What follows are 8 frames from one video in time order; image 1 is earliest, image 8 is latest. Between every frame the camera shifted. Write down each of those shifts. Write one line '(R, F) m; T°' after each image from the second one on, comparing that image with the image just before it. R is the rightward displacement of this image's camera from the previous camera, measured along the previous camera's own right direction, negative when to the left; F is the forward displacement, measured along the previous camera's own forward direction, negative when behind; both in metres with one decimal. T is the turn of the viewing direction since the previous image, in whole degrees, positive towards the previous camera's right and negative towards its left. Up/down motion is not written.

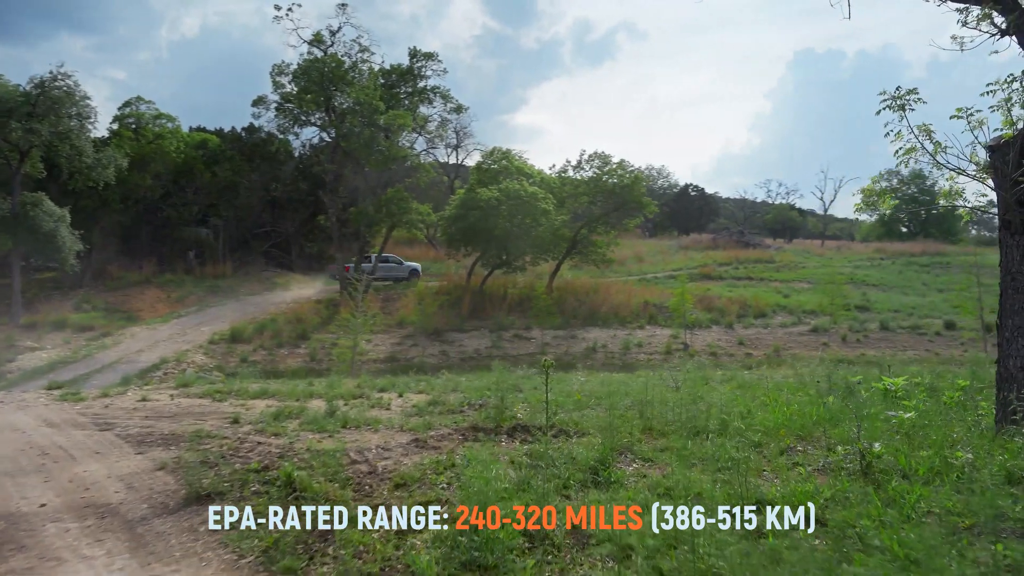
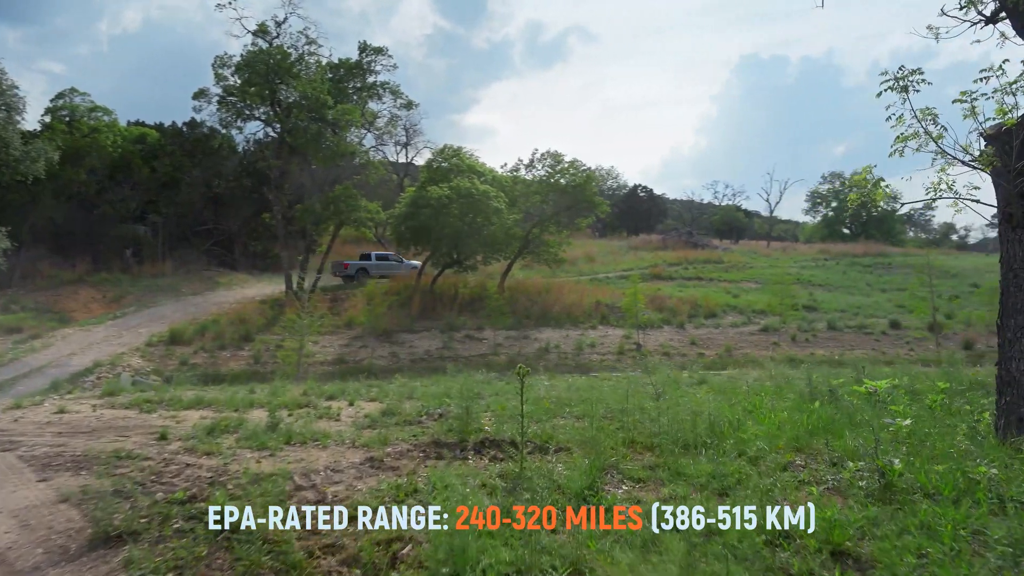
(0.0, +0.2) m; +4°
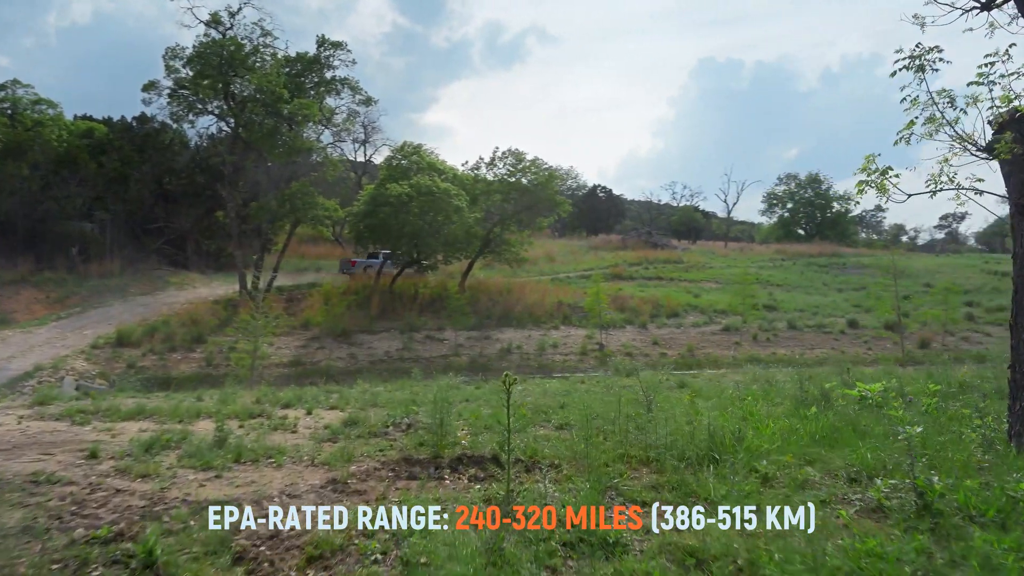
(0.0, +0.2) m; +3°
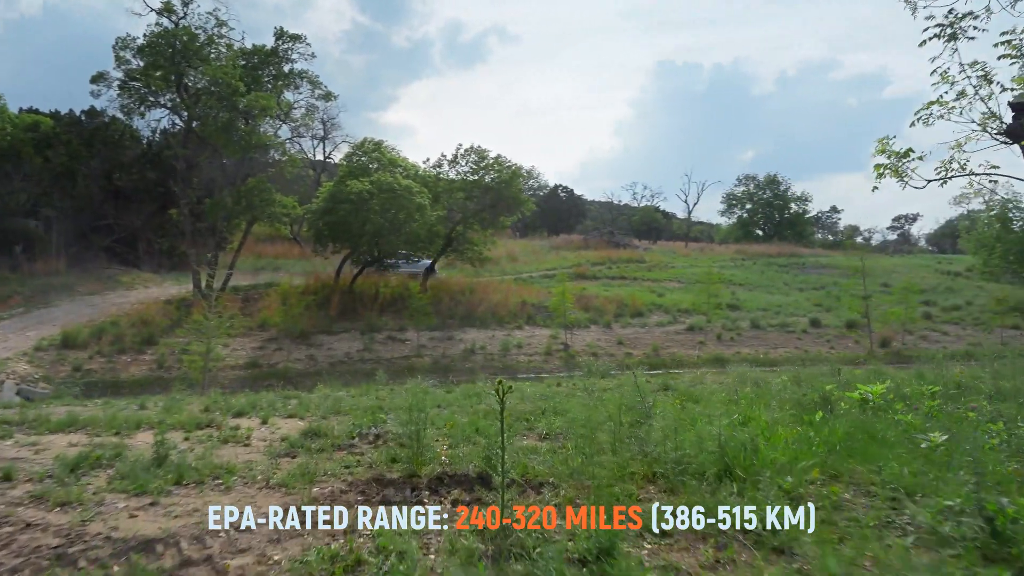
(0.0, +0.2) m; +3°
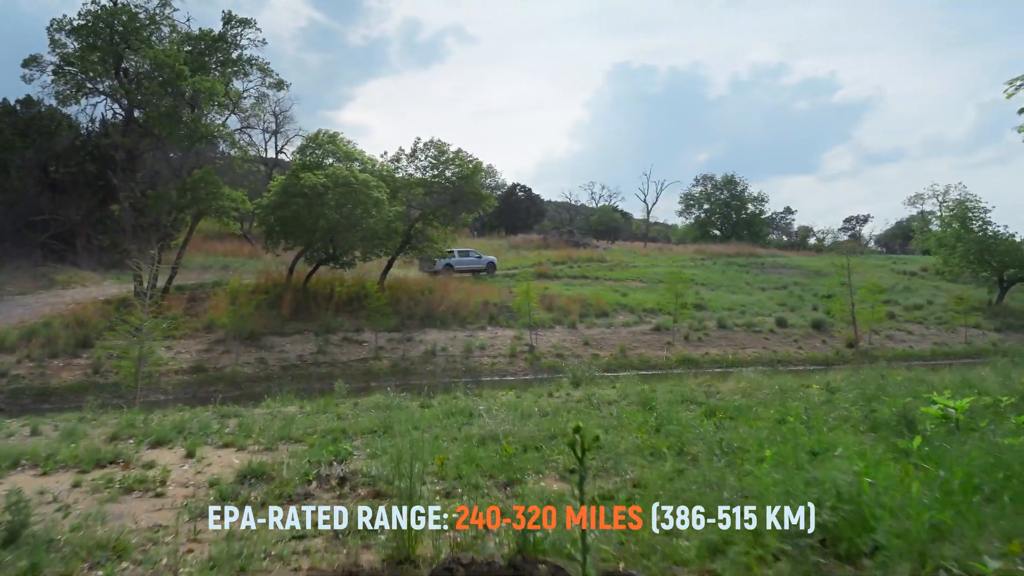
(-0.1, +0.4) m; +3°
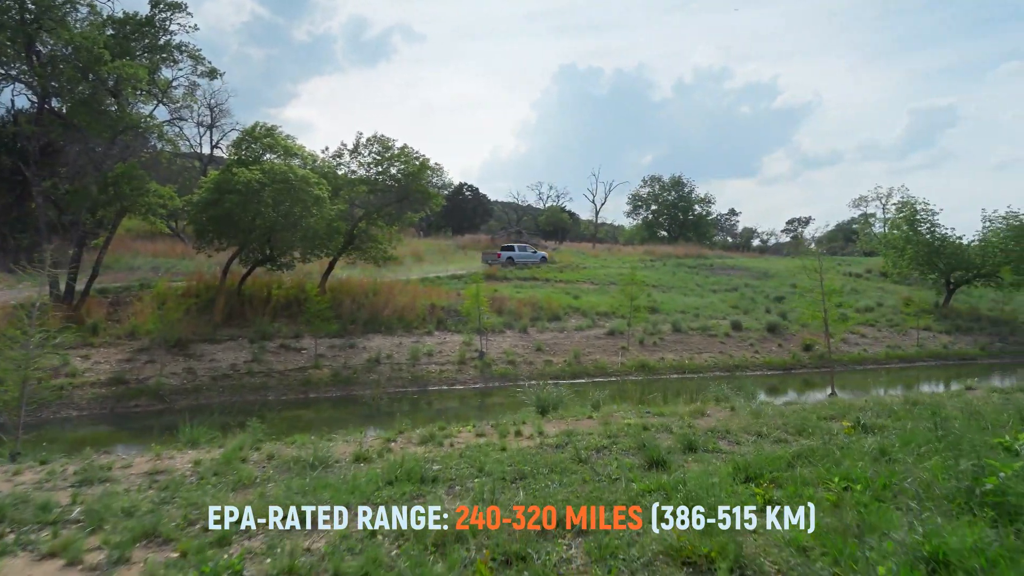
(0.0, +0.5) m; +4°
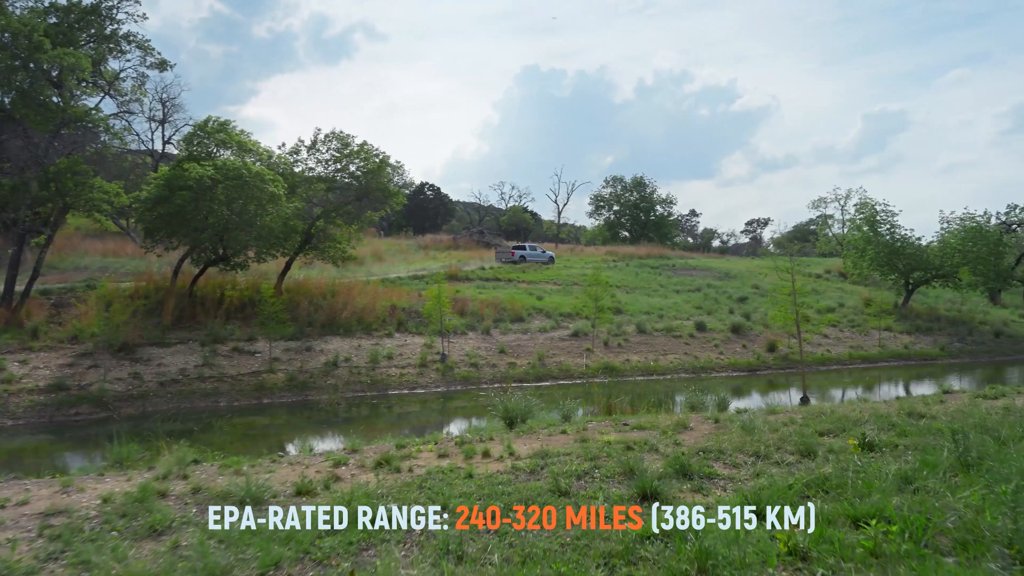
(0.0, +0.2) m; +3°
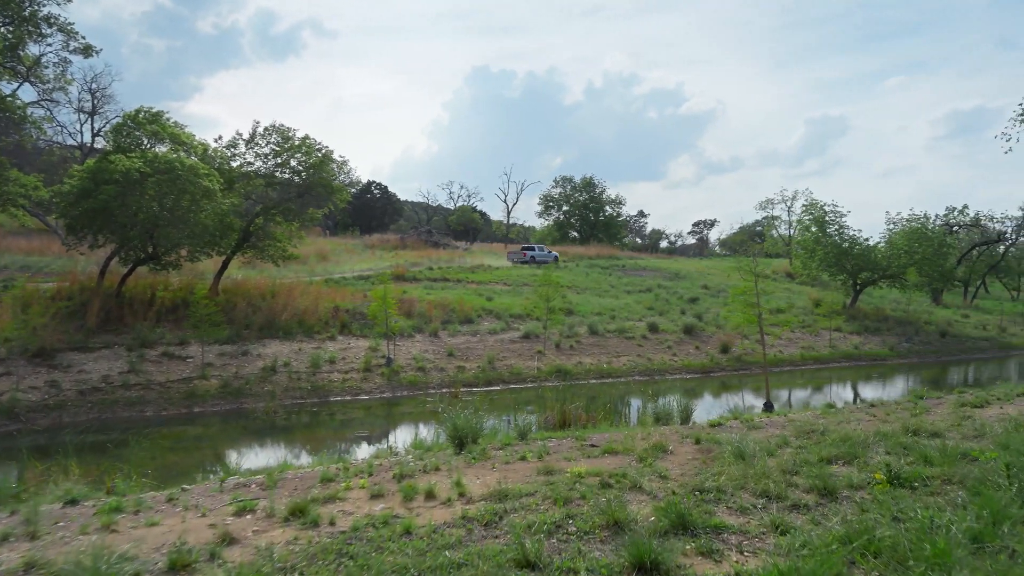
(0.0, +0.4) m; +4°
